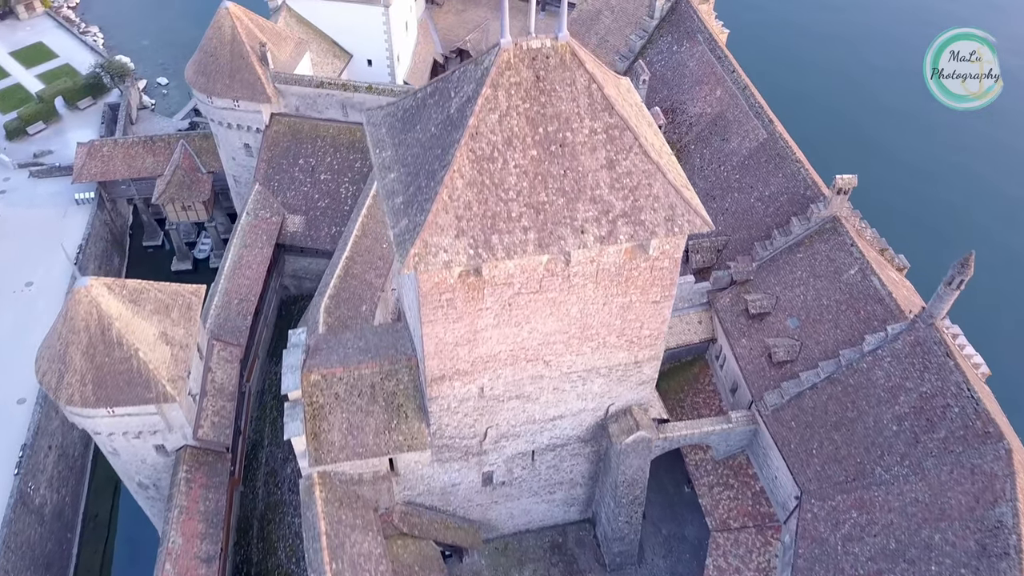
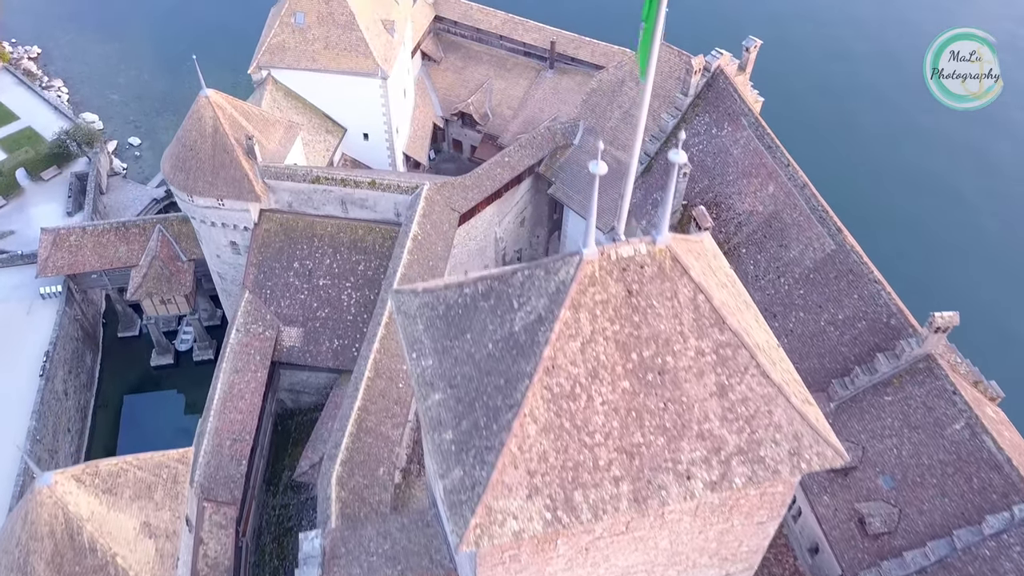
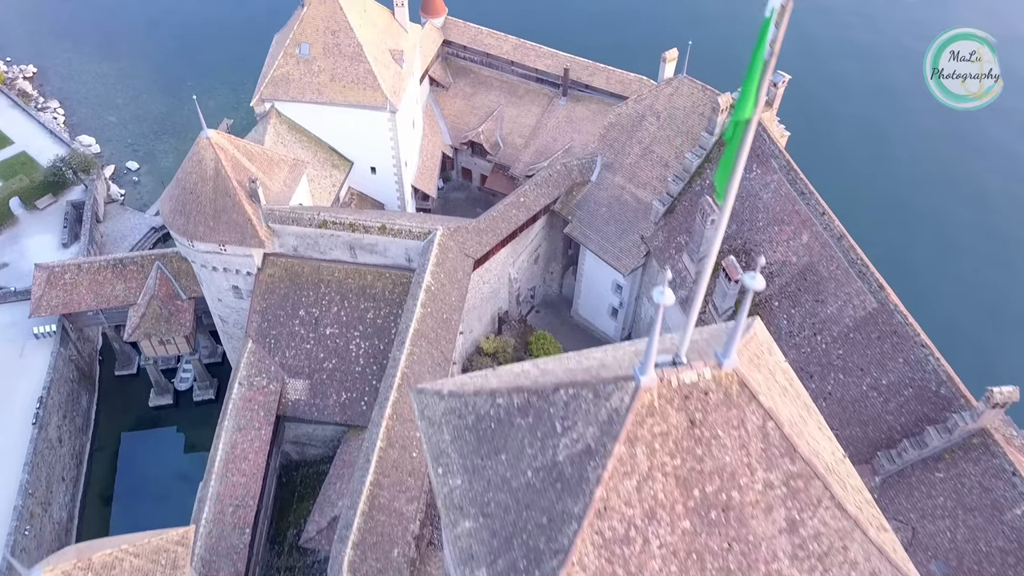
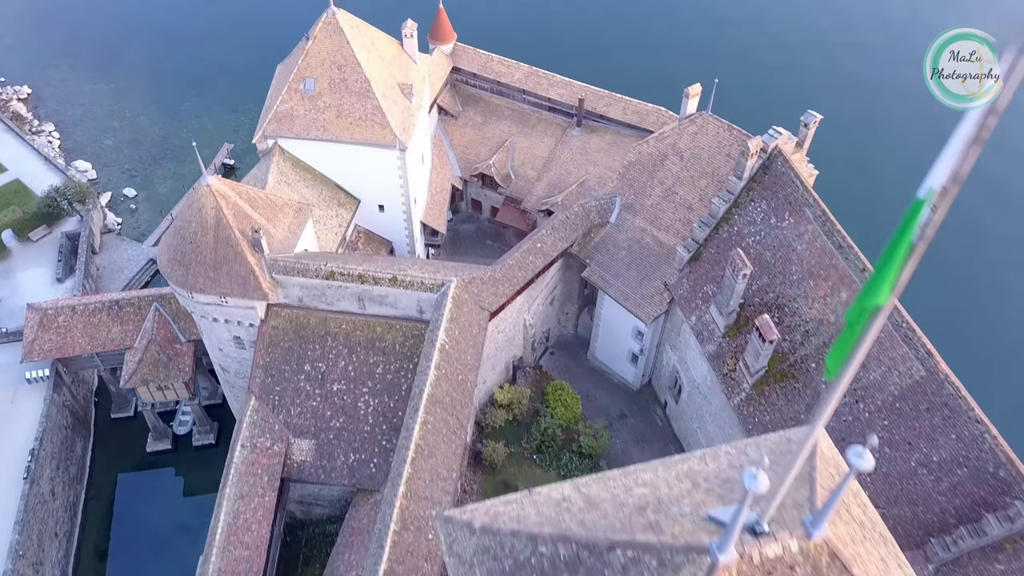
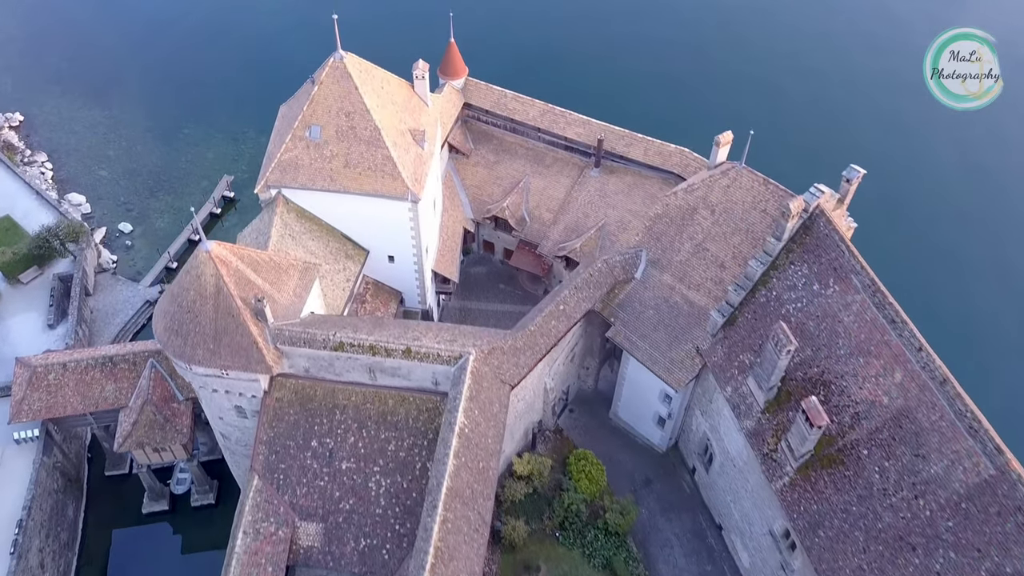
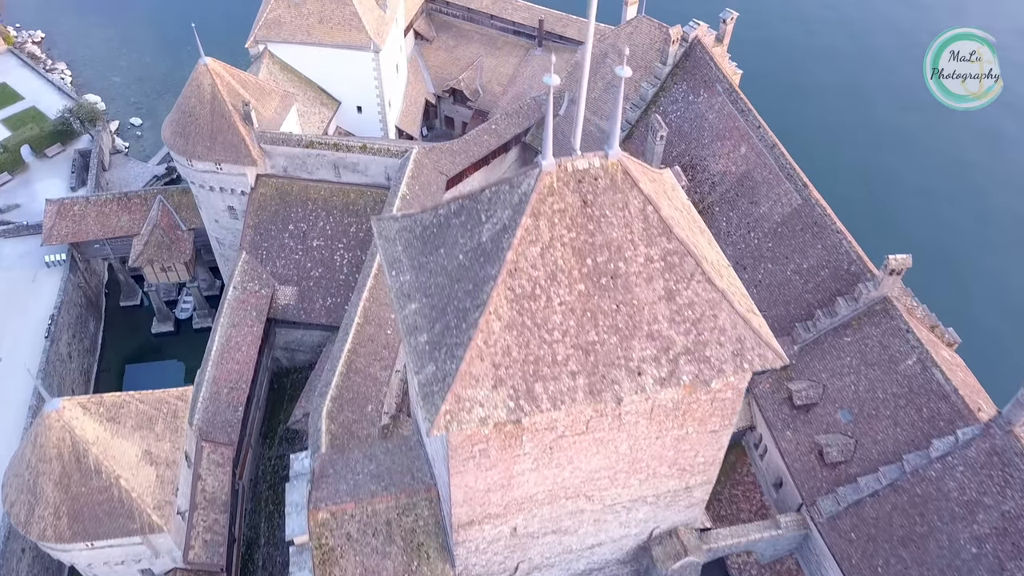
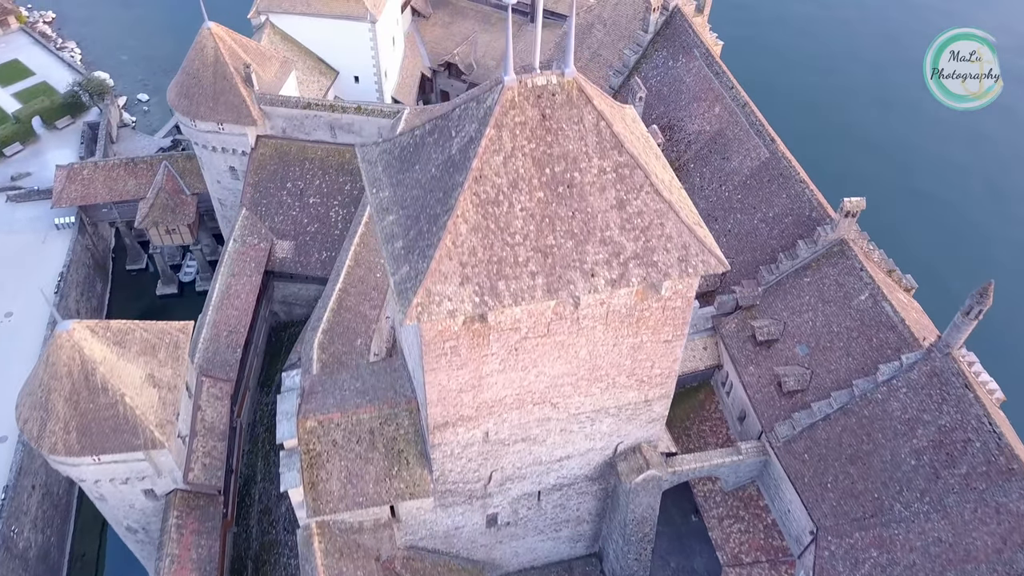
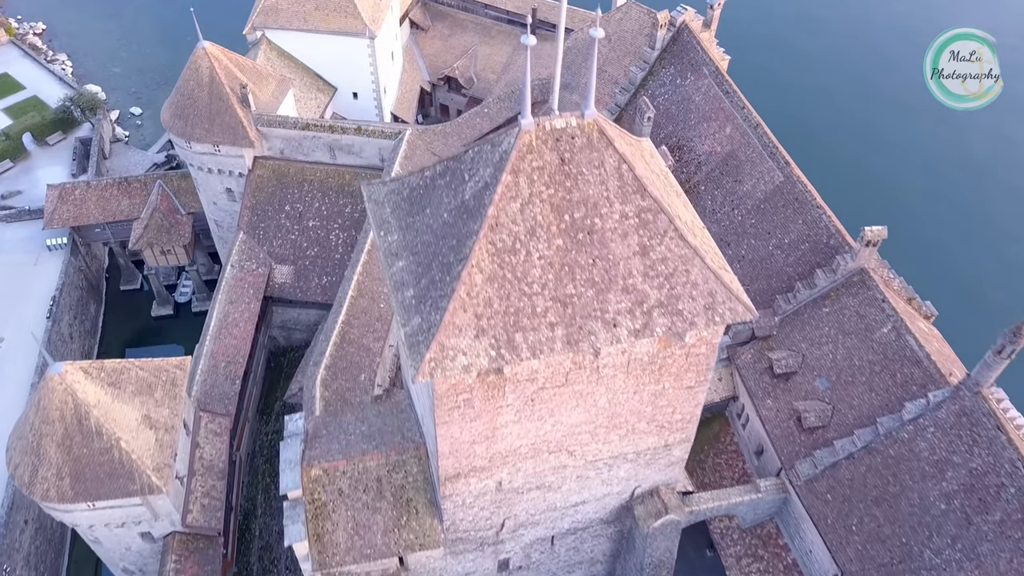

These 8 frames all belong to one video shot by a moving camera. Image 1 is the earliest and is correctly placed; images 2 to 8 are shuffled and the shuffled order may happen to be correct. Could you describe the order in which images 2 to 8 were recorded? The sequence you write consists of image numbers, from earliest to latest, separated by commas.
7, 8, 6, 2, 3, 4, 5
